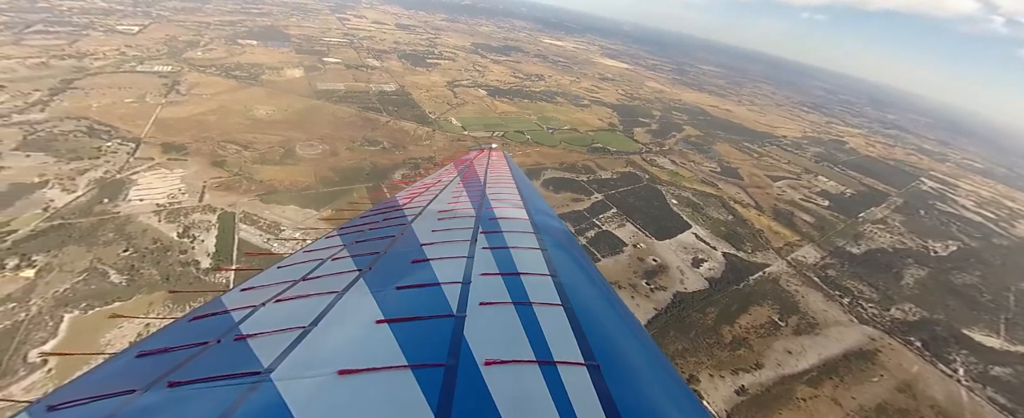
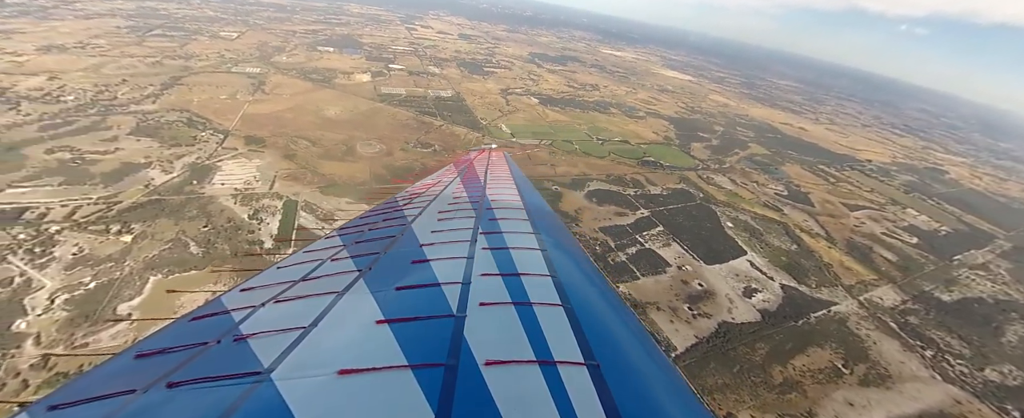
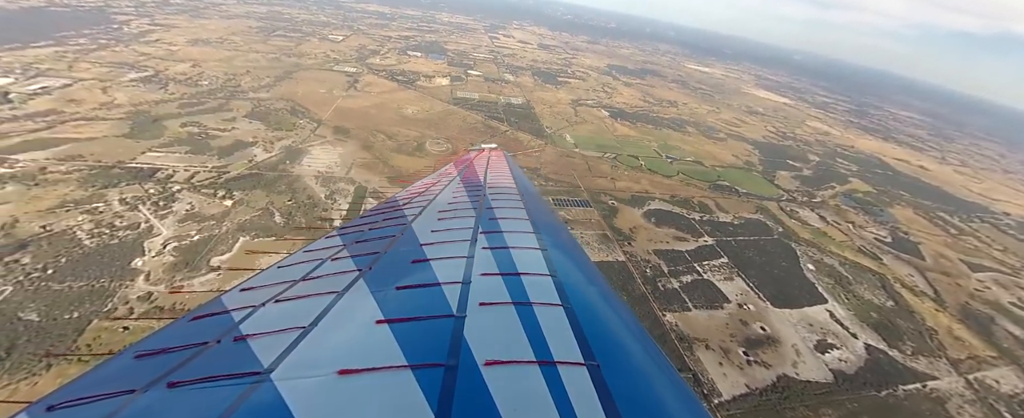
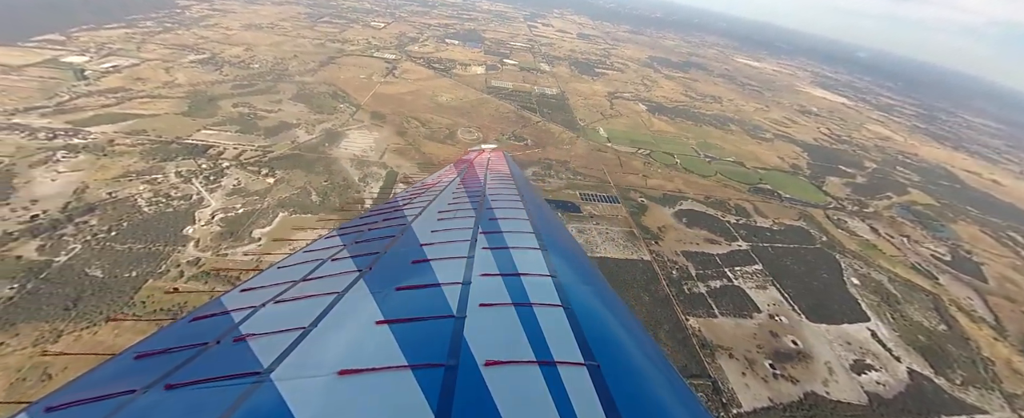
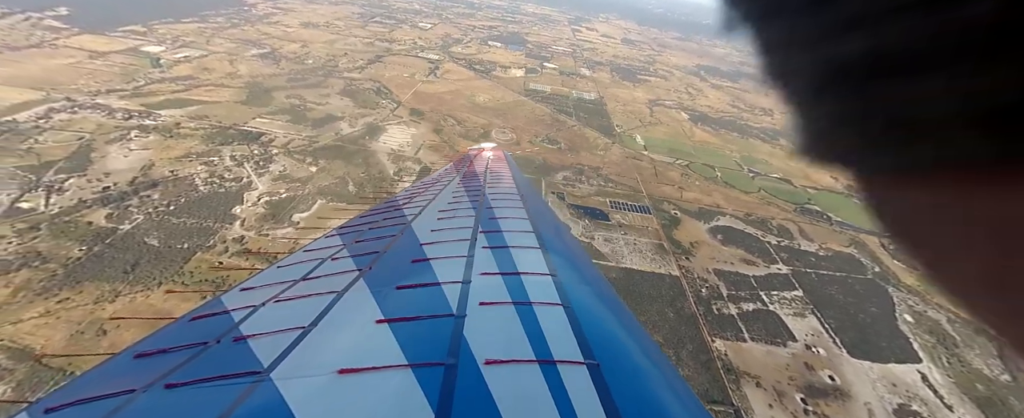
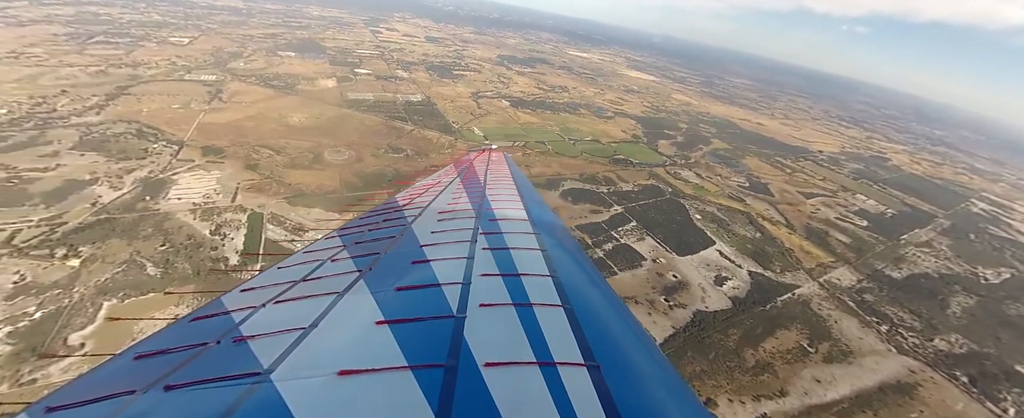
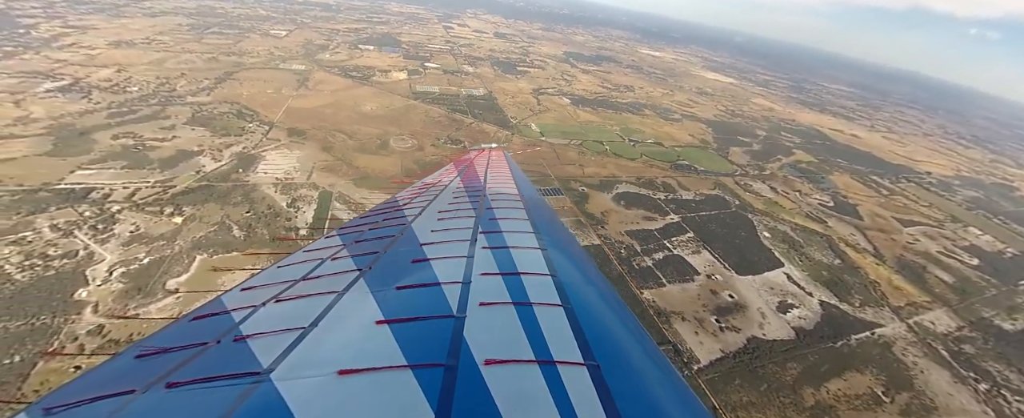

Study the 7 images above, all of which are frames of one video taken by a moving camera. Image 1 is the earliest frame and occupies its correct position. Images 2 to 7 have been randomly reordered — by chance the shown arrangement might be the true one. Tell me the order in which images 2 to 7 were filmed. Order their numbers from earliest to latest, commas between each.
6, 2, 7, 3, 4, 5
